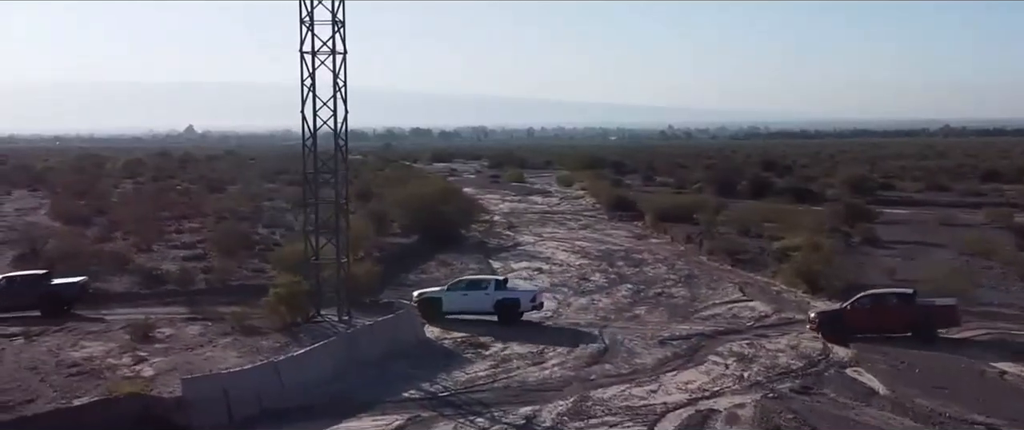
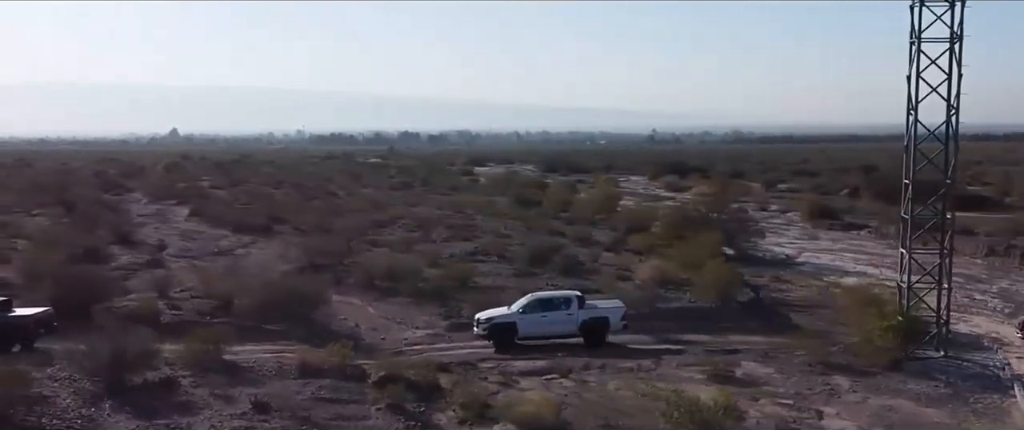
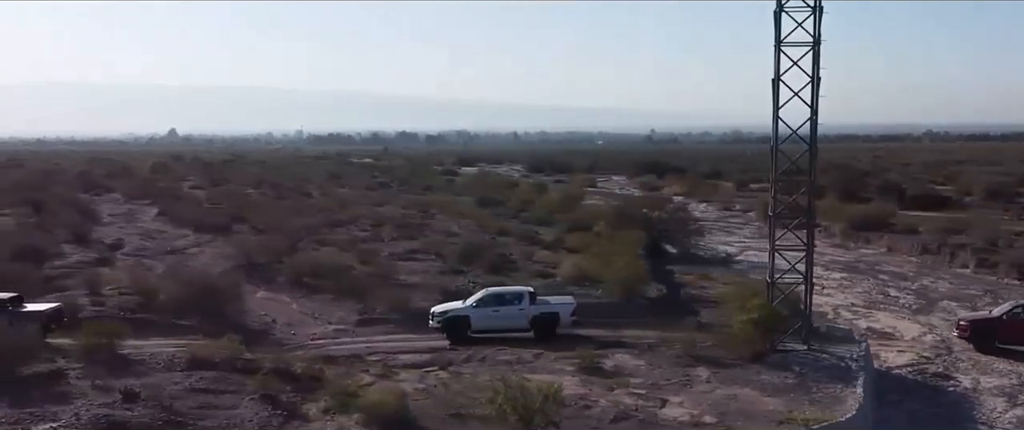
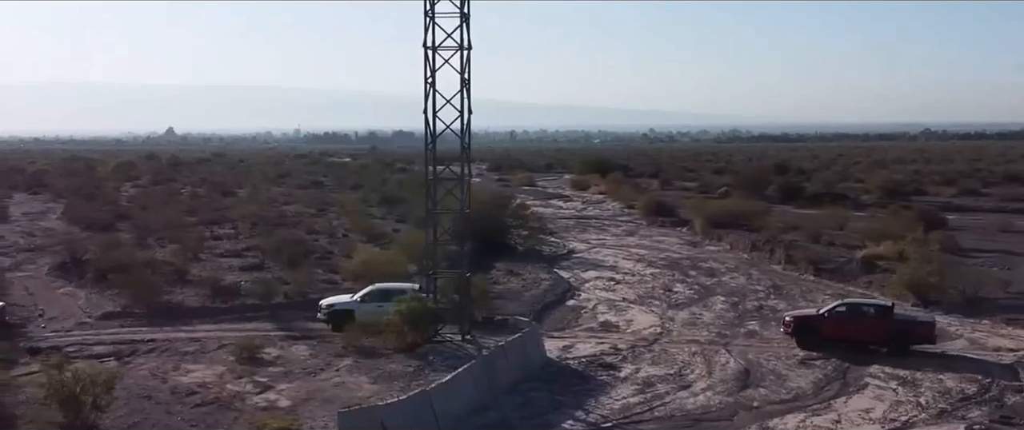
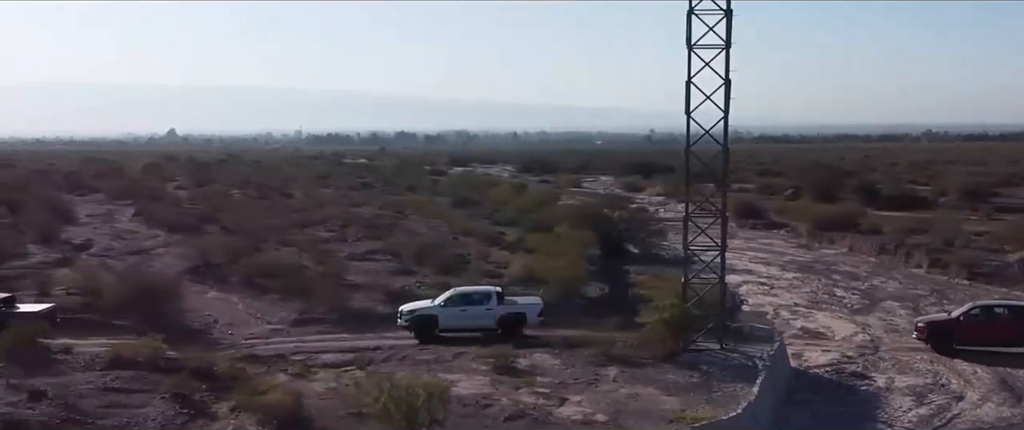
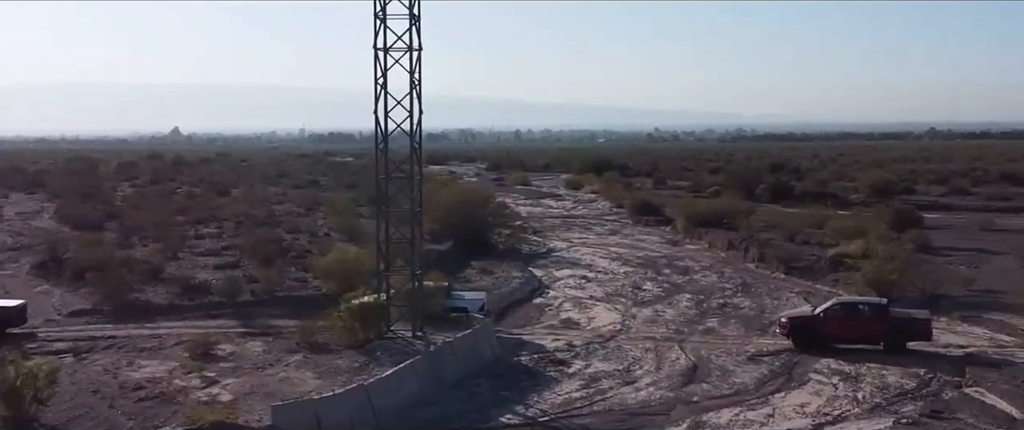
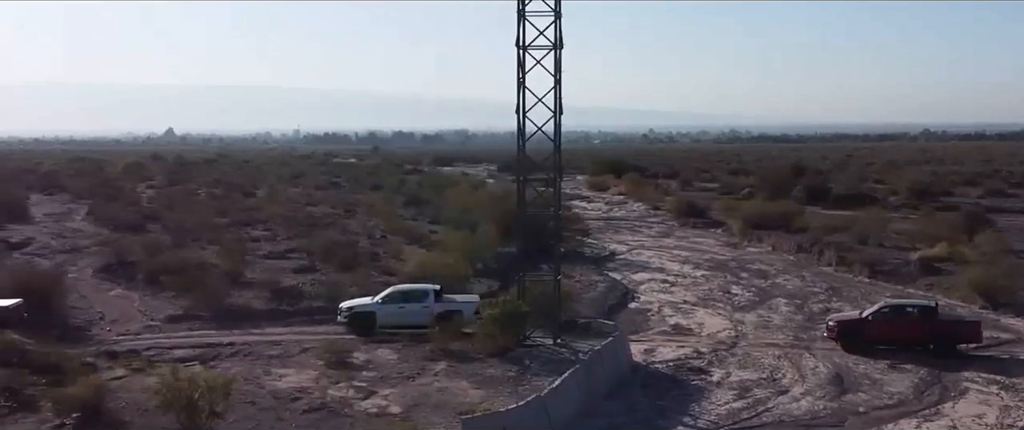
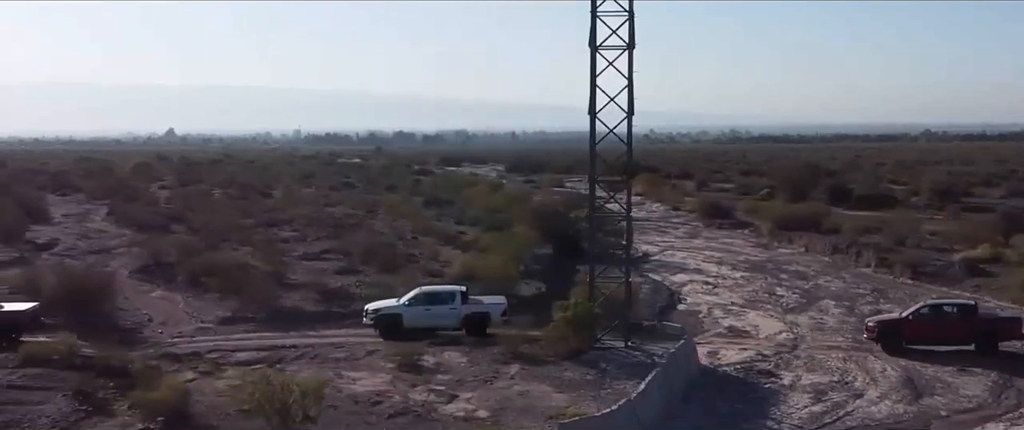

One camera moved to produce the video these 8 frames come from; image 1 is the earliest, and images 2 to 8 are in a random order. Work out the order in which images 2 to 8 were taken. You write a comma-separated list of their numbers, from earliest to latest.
6, 4, 7, 8, 5, 3, 2
